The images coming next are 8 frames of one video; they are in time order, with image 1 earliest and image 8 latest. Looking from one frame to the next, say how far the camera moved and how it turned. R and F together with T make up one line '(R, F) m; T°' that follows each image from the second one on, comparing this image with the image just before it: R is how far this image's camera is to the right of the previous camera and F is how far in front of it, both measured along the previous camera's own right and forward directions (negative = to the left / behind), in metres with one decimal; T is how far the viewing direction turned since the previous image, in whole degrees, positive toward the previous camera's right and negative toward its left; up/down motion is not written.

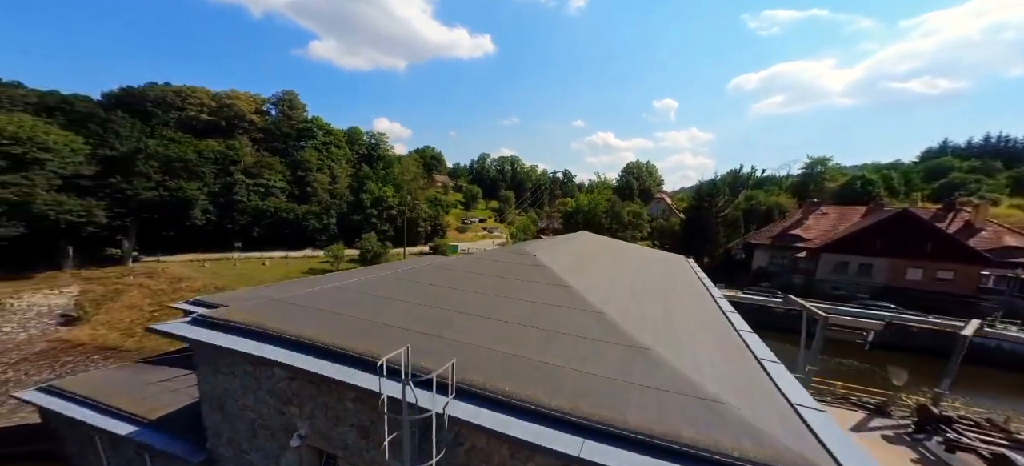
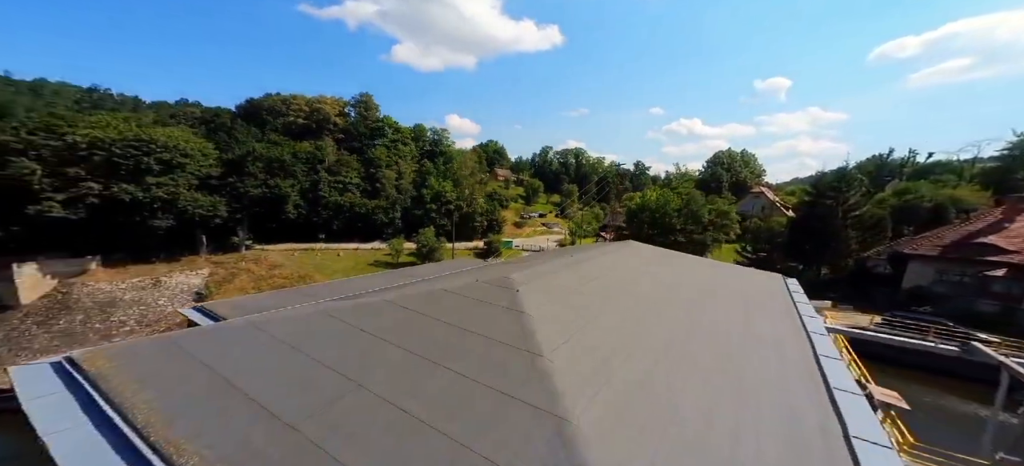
(+0.9, +1.5) m; -14°
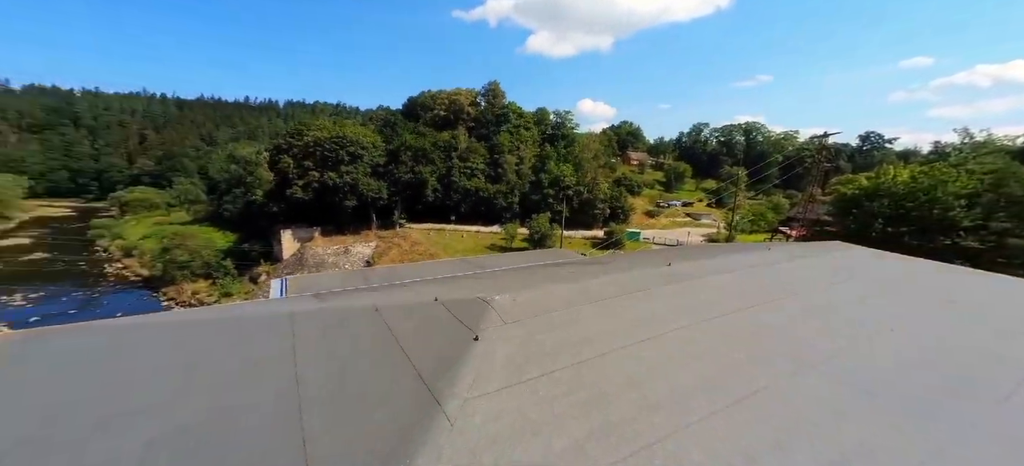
(+0.9, +2.6) m; -25°
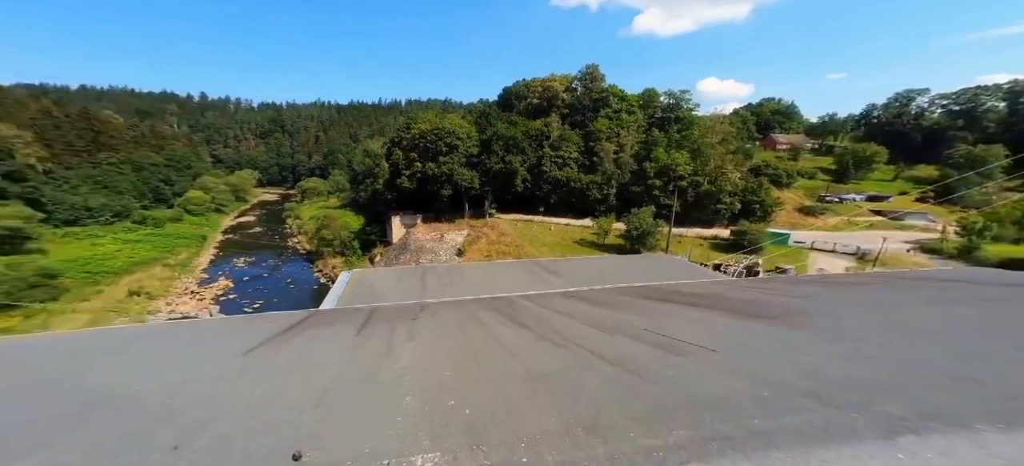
(+0.2, +1.8) m; -16°
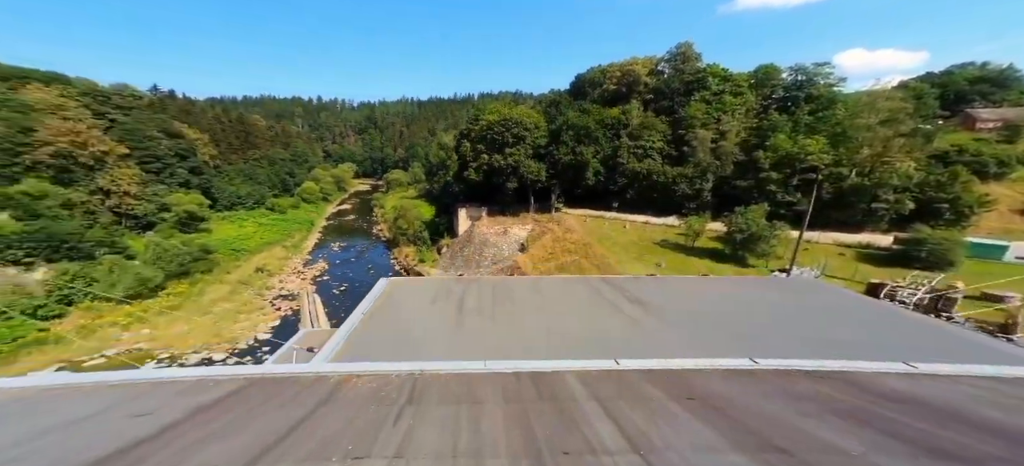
(0.0, +1.5) m; -11°
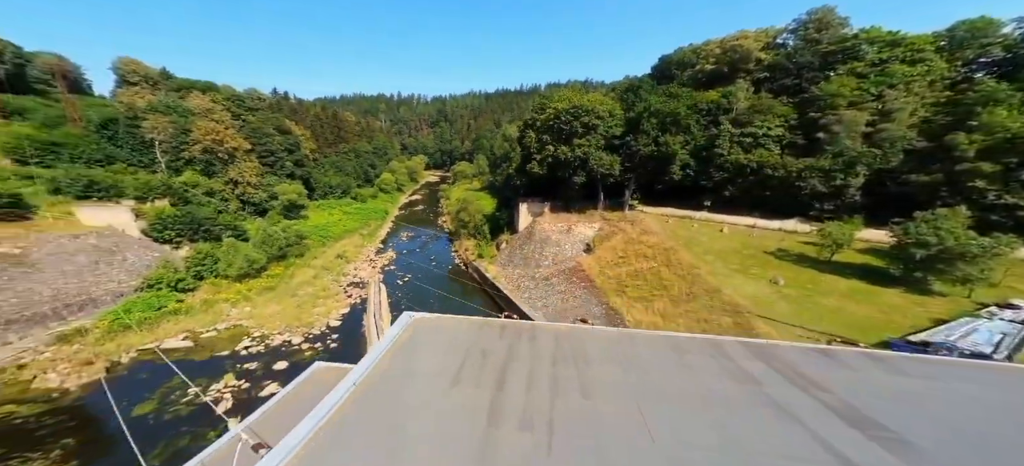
(-0.5, +1.5) m; -10°
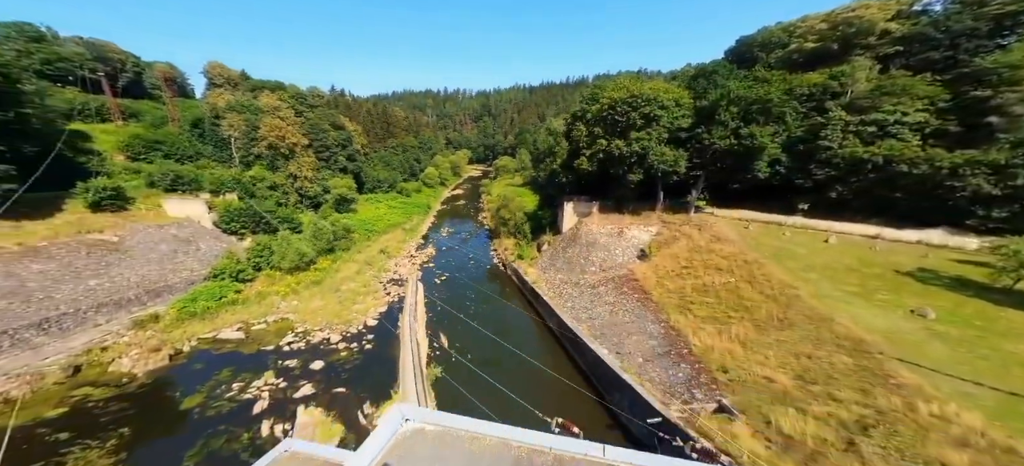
(-0.4, +1.6) m; -7°
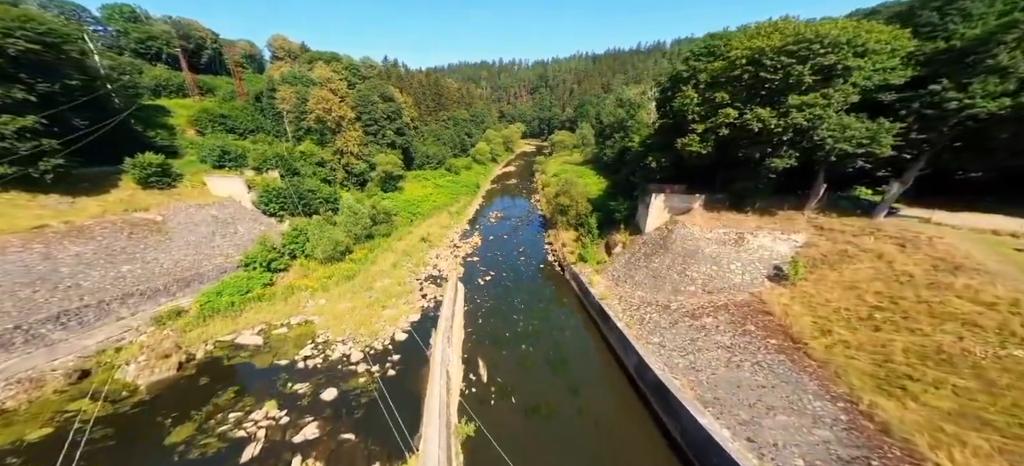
(-1.1, +5.3) m; -8°
